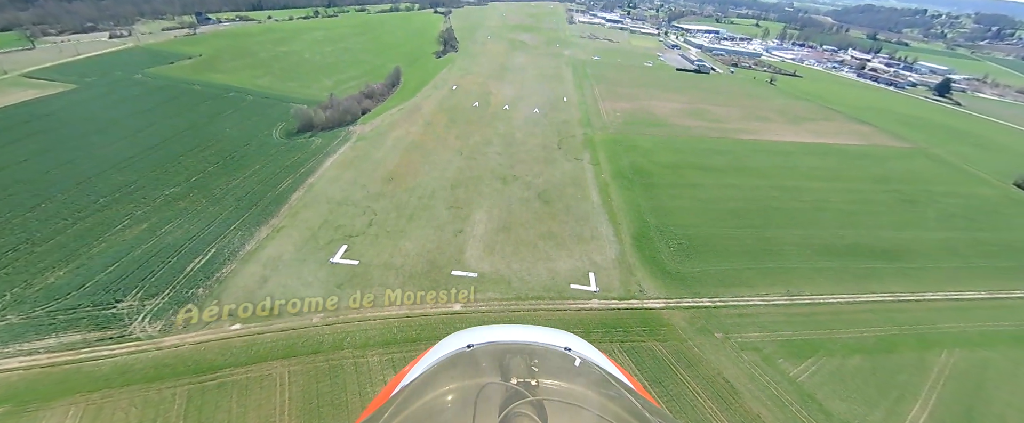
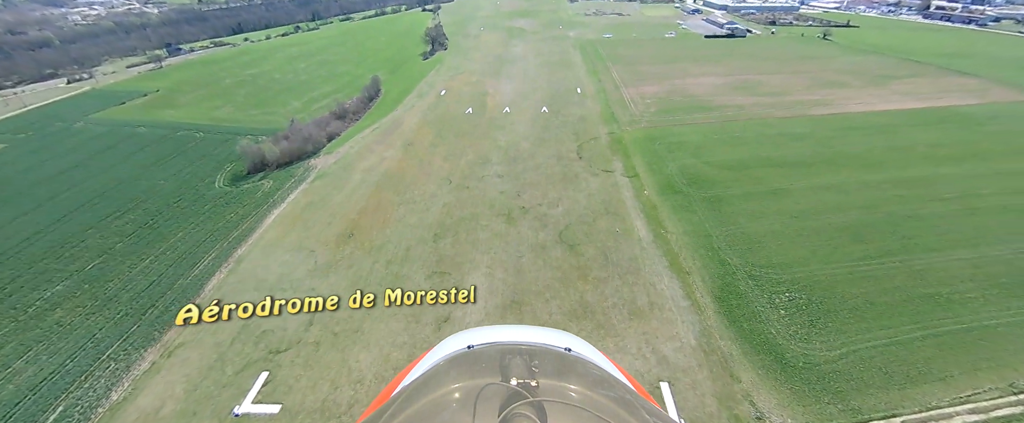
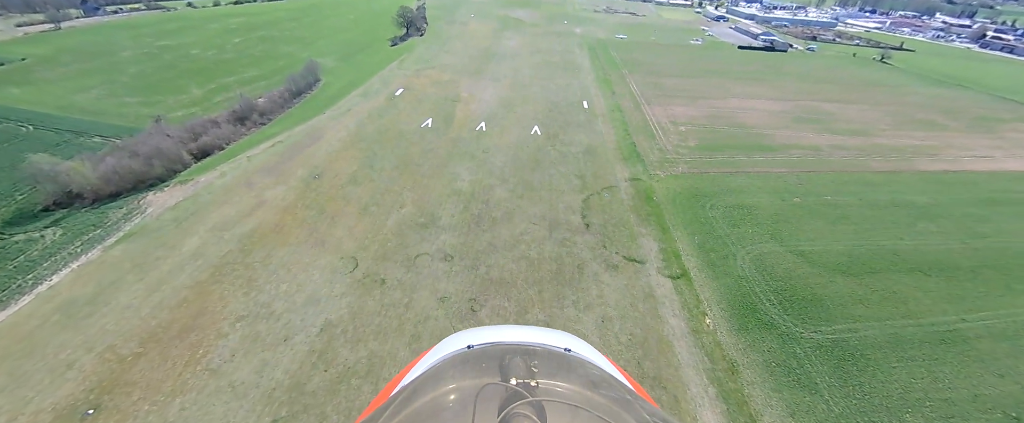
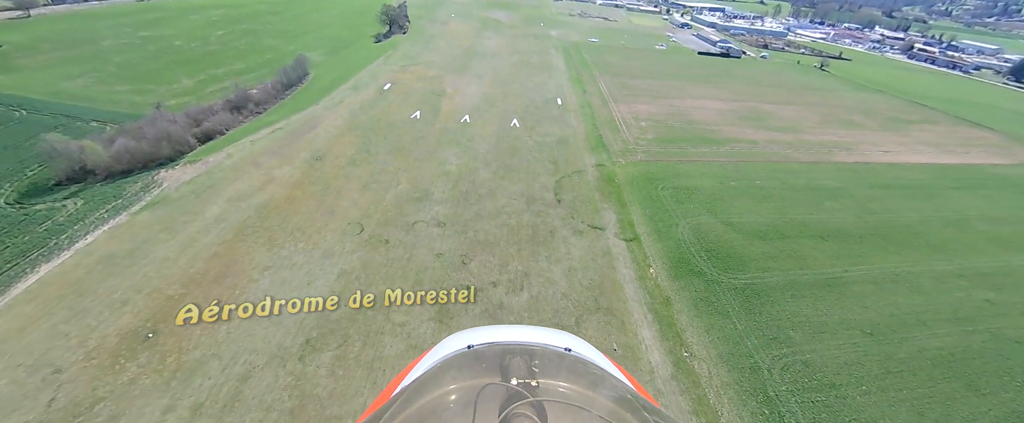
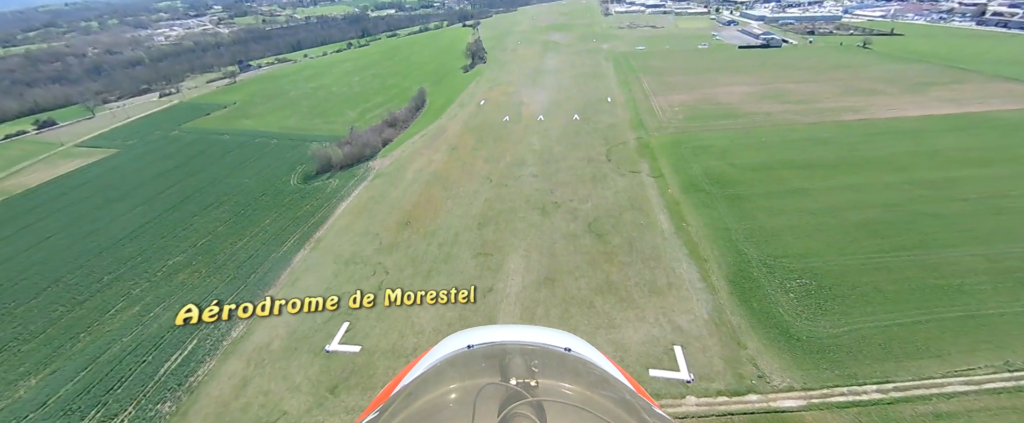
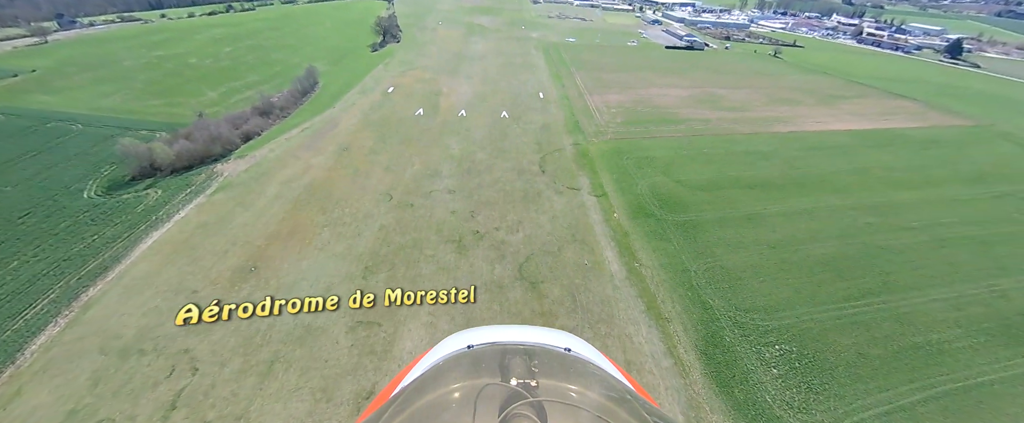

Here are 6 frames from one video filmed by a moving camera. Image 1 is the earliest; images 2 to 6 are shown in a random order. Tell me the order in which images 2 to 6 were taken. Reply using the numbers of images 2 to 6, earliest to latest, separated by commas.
5, 2, 6, 4, 3
